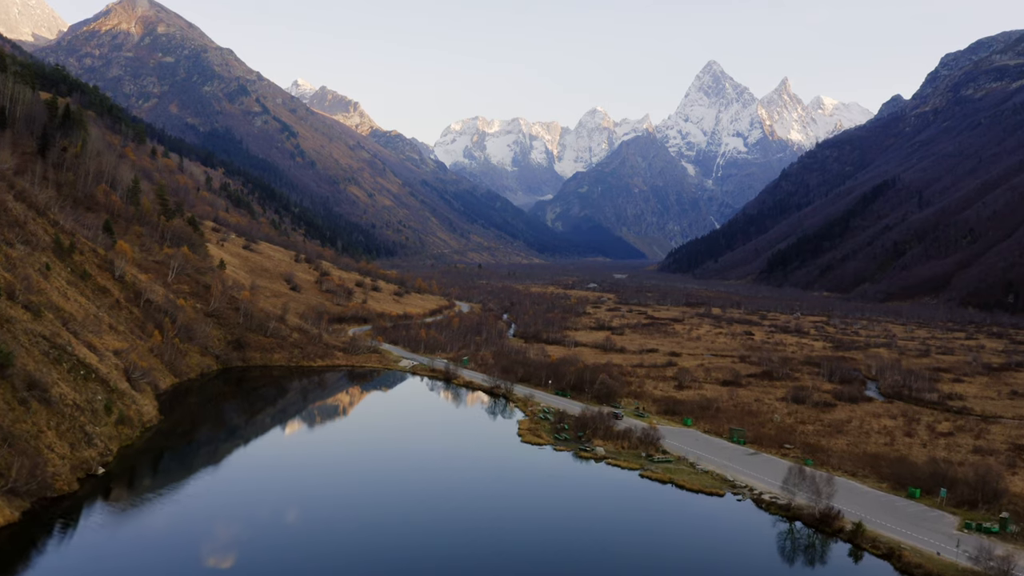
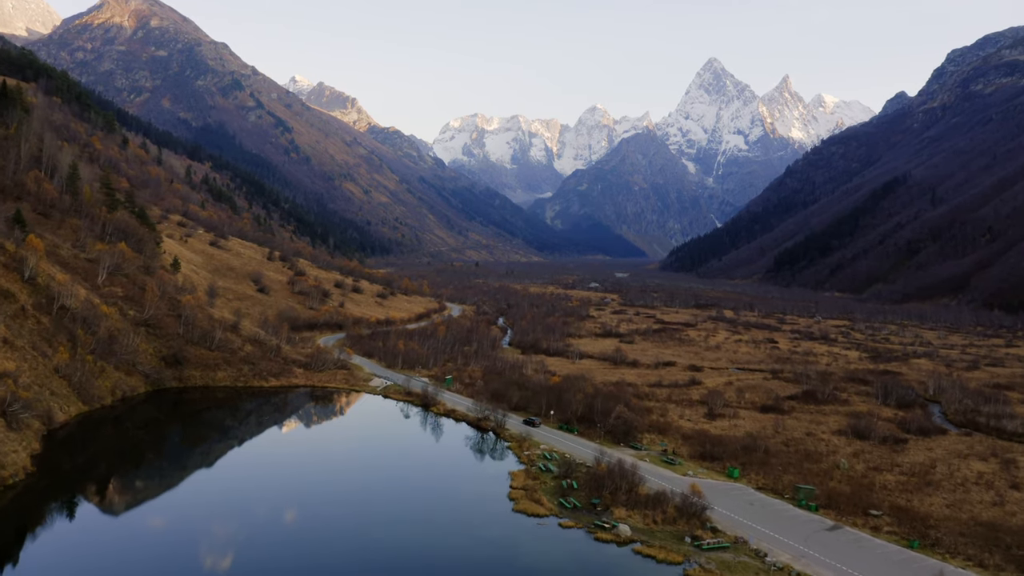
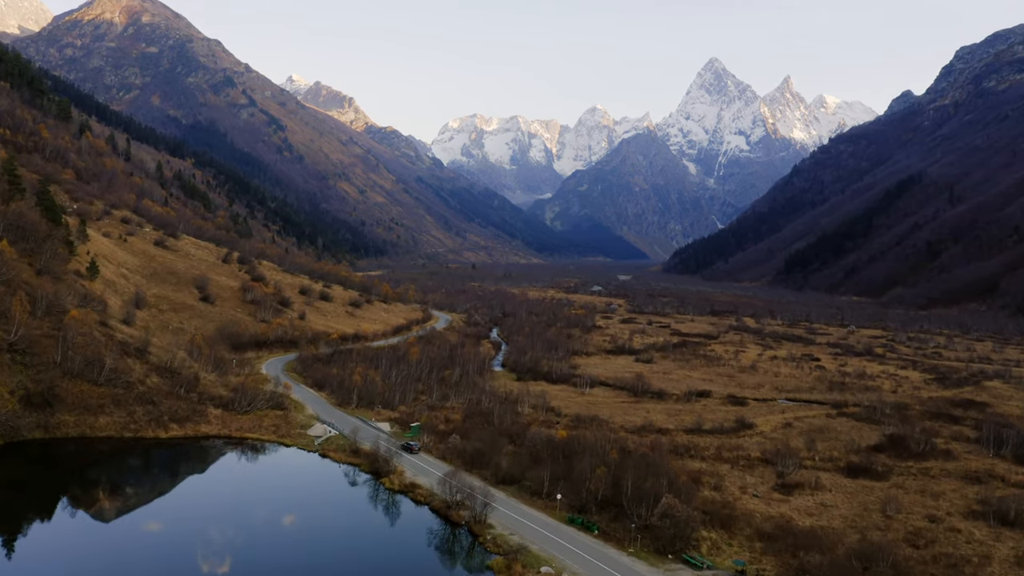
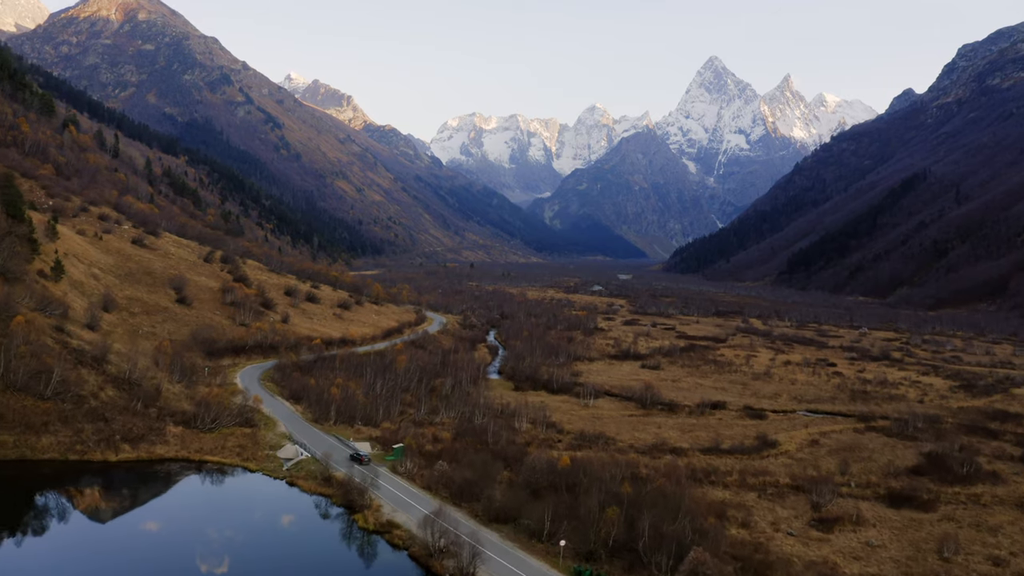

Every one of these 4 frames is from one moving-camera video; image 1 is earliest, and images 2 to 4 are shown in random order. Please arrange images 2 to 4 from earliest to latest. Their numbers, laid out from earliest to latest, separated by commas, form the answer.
2, 3, 4
